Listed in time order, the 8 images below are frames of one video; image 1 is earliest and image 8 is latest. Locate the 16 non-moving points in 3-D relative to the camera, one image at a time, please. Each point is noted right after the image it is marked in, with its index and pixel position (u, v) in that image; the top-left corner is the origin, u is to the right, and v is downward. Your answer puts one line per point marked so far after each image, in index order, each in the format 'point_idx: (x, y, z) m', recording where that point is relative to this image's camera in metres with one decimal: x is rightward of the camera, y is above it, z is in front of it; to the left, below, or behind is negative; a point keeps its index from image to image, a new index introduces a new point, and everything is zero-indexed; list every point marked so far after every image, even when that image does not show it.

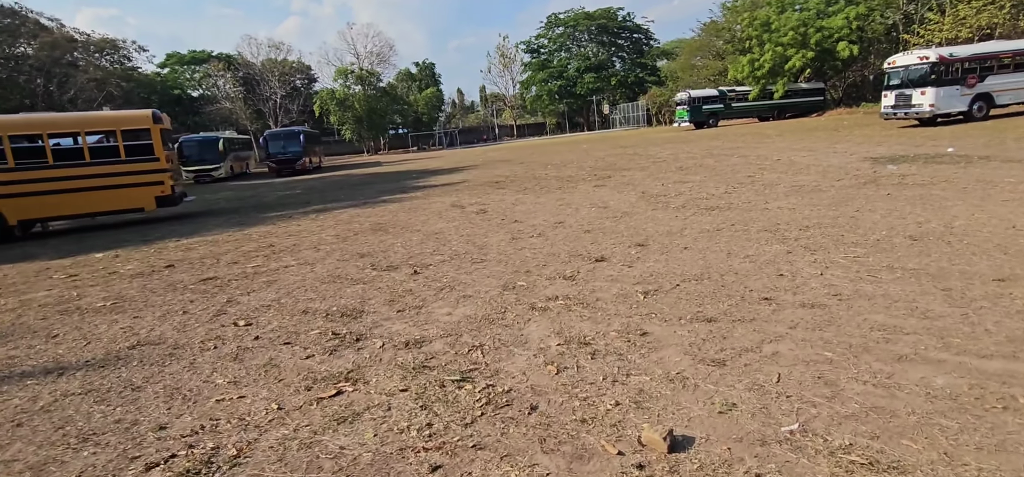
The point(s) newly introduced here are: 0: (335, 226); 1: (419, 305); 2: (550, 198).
0: (-3.5, +0.2, +10.9) m
1: (-0.9, -0.6, +5.4) m
2: (+0.8, +0.8, +12.2) m
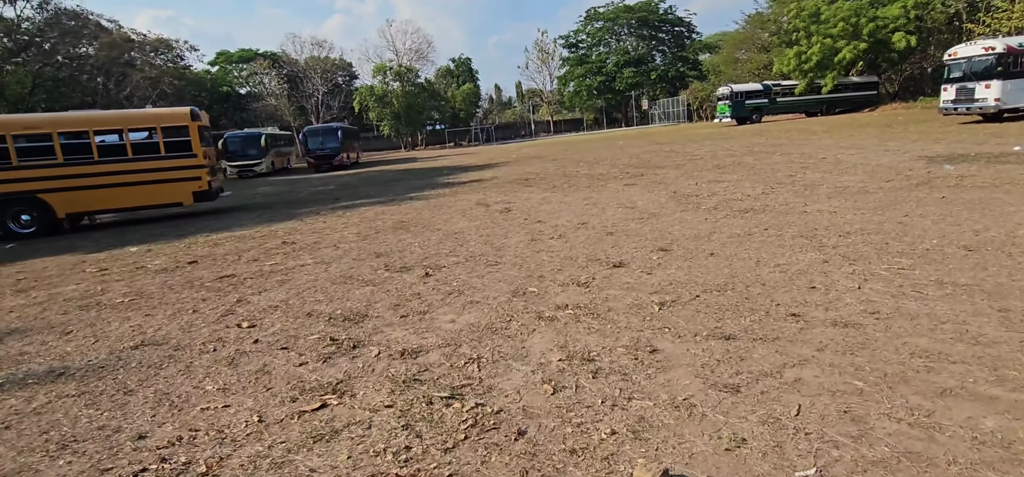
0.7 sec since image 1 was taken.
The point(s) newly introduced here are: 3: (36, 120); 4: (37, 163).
0: (-3.0, +0.3, +10.8) m
1: (-0.8, -0.7, +5.2) m
2: (+1.3, +0.8, +11.8) m
3: (-11.6, +2.9, +13.8) m
4: (-11.7, +1.9, +13.9) m
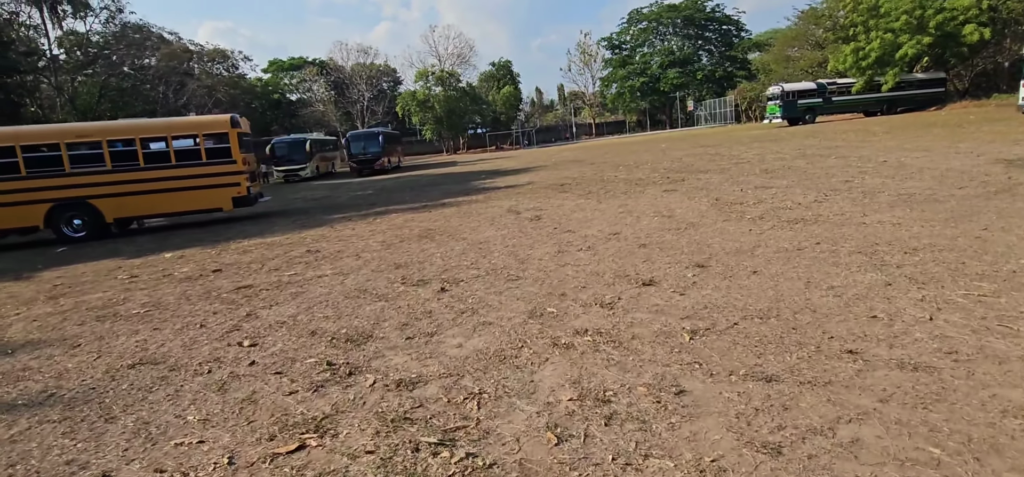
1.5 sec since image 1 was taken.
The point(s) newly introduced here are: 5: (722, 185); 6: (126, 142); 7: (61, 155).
0: (-2.4, +0.1, +10.6) m
1: (-0.7, -0.8, +4.8) m
2: (+2.0, +0.7, +11.3) m
3: (-10.7, +2.8, +14.2) m
4: (-10.8, +1.8, +14.4) m
5: (+4.8, +1.2, +12.8) m
6: (-10.1, +2.5, +14.6) m
7: (-11.3, +2.1, +14.1) m
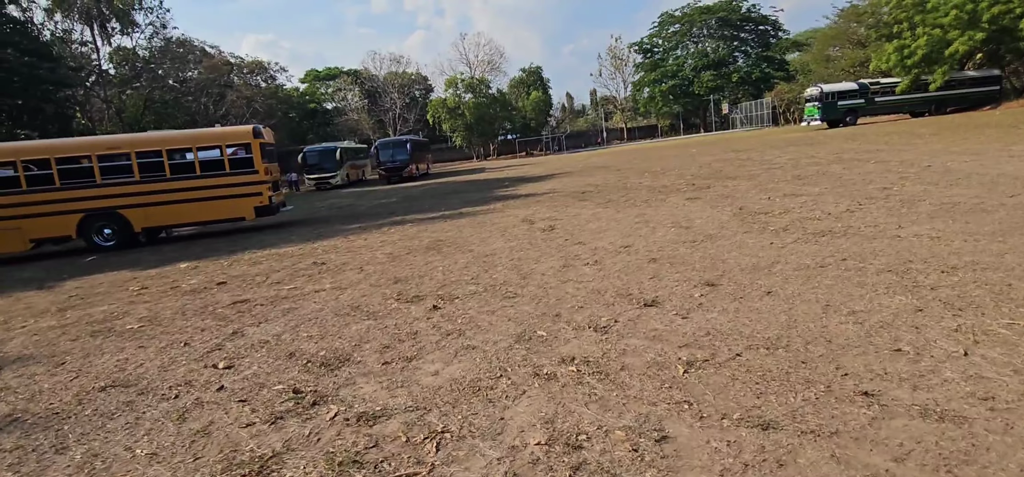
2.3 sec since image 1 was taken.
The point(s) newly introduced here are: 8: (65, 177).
0: (-2.1, -0.1, +10.4) m
1: (-0.8, -0.9, +4.5) m
2: (+2.3, +0.4, +10.8) m
3: (-10.2, +2.5, +14.5) m
4: (-10.3, +1.5, +14.7) m
5: (+5.2, +1.0, +12.2) m
6: (-9.6, +2.2, +14.9) m
7: (-10.9, +1.8, +14.5) m
8: (-11.5, +1.6, +14.4) m
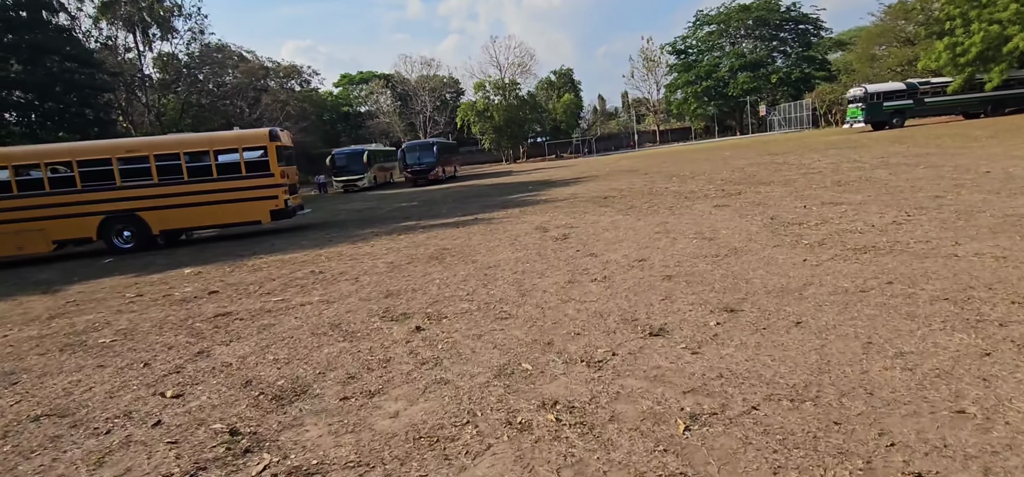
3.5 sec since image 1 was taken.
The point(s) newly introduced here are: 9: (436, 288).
0: (-1.9, -0.2, +9.9) m
1: (-1.0, -1.1, +3.9) m
2: (+2.5, +0.3, +10.1) m
3: (-9.8, +2.5, +14.5) m
4: (-9.9, +1.5, +14.7) m
5: (+5.5, +0.8, +11.3) m
6: (-9.1, +2.2, +14.8) m
7: (-10.4, +1.8, +14.5) m
8: (-11.0, +1.5, +14.4) m
9: (-0.9, -0.6, +6.8) m
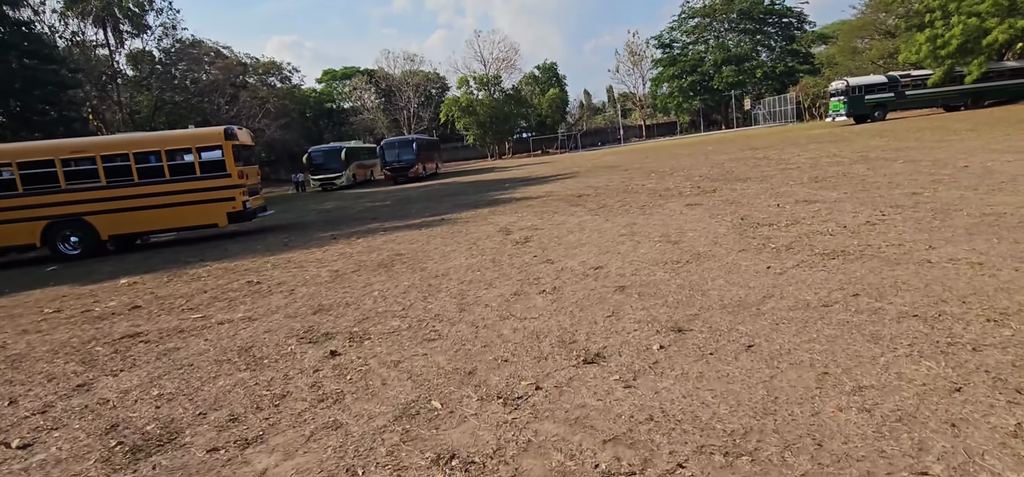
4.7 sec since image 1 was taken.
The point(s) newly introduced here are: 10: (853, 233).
0: (-2.6, -0.3, +9.3) m
1: (-1.5, -1.2, +3.3) m
2: (+1.8, +0.2, +9.5) m
3: (-10.6, +2.3, +13.7) m
4: (-10.7, +1.3, +13.9) m
5: (+4.7, +0.8, +10.8) m
6: (-9.9, +2.0, +14.0) m
7: (-11.2, +1.6, +13.7) m
8: (-11.8, +1.4, +13.6) m
9: (-1.6, -0.7, +6.2) m
10: (+4.1, +0.1, +6.7) m
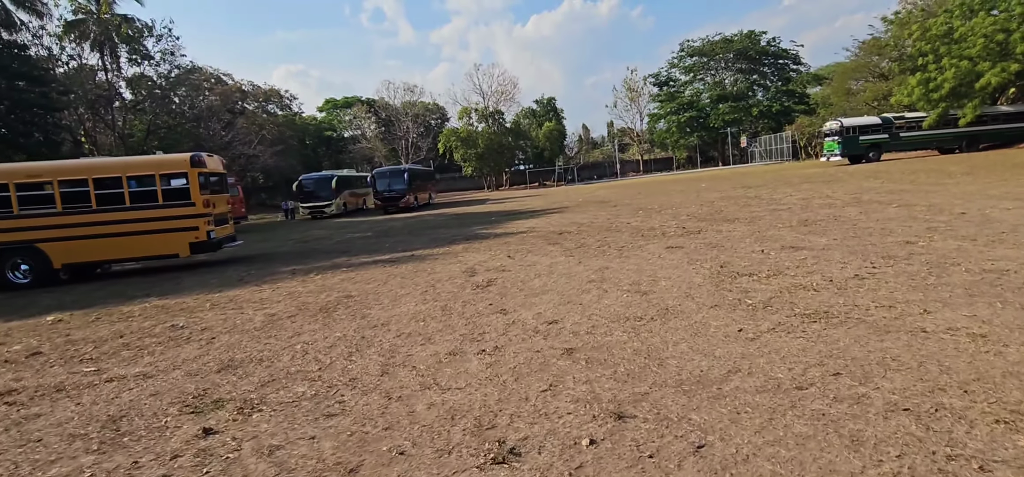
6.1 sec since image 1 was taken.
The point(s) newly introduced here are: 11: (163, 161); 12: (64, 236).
0: (-3.2, -0.9, +8.5) m
1: (-2.1, -1.5, +2.5) m
2: (+1.2, -0.5, +8.8) m
3: (-11.1, +1.7, +13.1) m
4: (-11.2, +0.6, +13.2) m
5: (+4.1, -0.1, +10.1) m
6: (-10.4, +1.3, +13.4) m
7: (-11.8, +1.0, +13.1) m
8: (-12.4, +0.7, +12.9) m
9: (-2.2, -1.1, +5.4) m
10: (+3.5, -0.5, +6.0) m
11: (-8.7, +1.9, +13.9) m
12: (-10.7, +0.1, +13.5) m
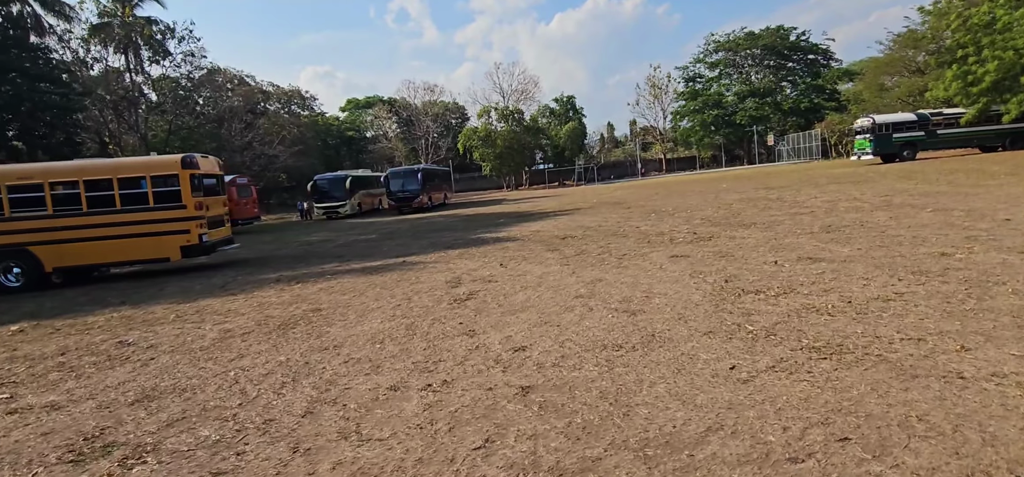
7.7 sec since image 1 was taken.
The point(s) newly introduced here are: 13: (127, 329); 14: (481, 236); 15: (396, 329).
0: (-3.5, -1.0, +7.9) m
1: (-2.6, -1.6, +1.9) m
2: (+1.0, -0.6, +8.0) m
3: (-11.1, +1.6, +12.8) m
4: (-11.3, +0.6, +12.9) m
5: (+4.0, -0.2, +9.2) m
6: (-10.4, +1.3, +13.1) m
7: (-11.8, +0.9, +12.8) m
8: (-12.4, +0.7, +12.7) m
9: (-2.5, -1.3, +4.8) m
10: (+3.1, -0.7, +5.1) m
11: (-8.7, +1.9, +13.6) m
12: (-10.7, 0.0, +13.2) m
13: (-5.2, -1.2, +7.5) m
14: (-0.9, +0.1, +15.9) m
15: (-1.3, -1.0, +6.2) m
